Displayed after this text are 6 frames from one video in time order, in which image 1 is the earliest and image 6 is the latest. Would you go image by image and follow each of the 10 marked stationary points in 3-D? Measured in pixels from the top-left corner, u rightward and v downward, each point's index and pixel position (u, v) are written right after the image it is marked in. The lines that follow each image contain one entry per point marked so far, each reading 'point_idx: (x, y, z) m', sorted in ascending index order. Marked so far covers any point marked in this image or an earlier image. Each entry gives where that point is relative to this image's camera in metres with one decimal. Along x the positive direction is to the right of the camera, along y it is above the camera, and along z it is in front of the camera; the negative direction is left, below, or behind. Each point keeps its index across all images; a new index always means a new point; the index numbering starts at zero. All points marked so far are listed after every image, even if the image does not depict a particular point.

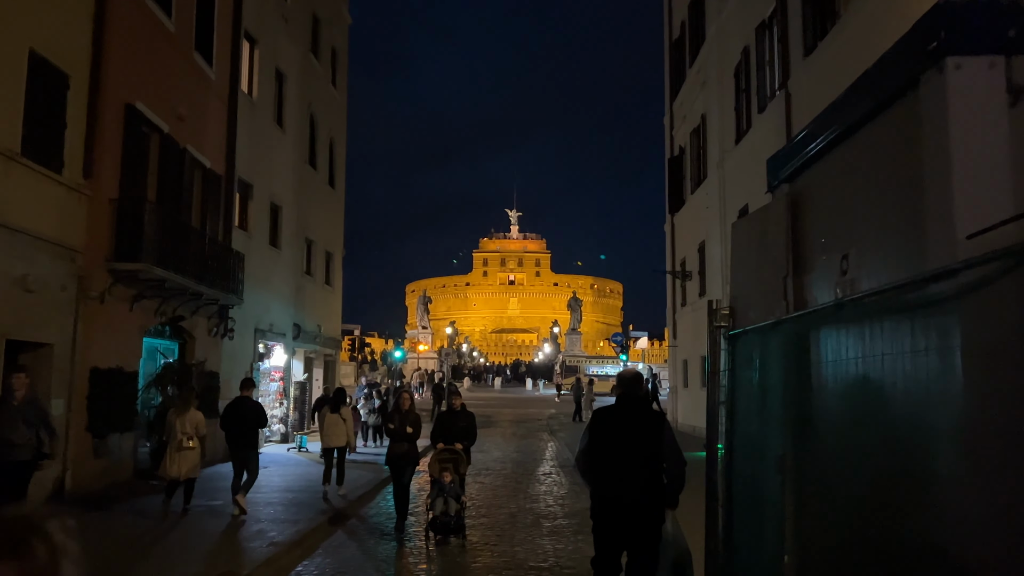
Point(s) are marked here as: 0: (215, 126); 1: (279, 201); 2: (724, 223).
0: (-5.5, +3.0, +15.2) m
1: (-5.5, +2.0, +19.1) m
2: (+4.7, +1.5, +18.1) m
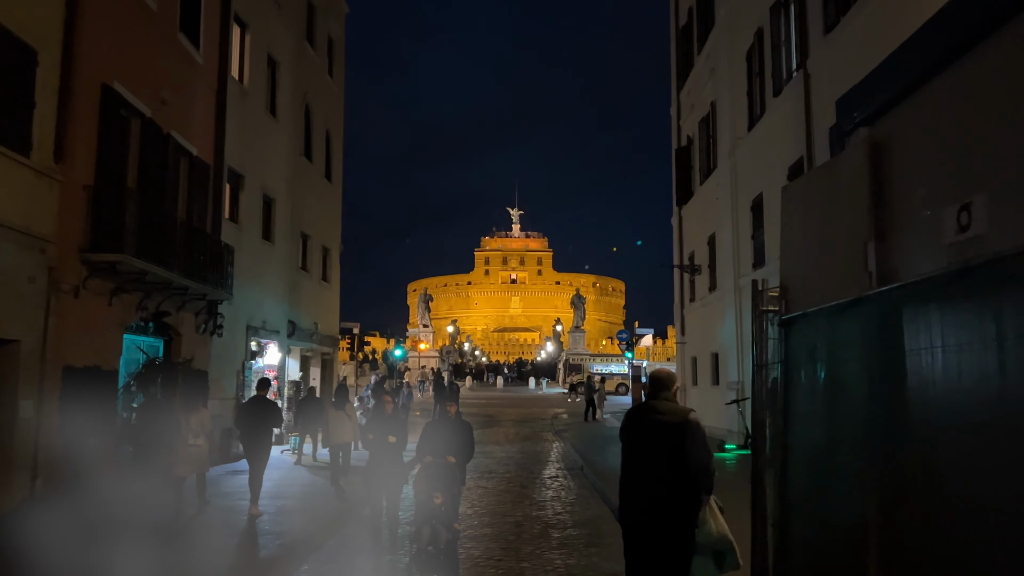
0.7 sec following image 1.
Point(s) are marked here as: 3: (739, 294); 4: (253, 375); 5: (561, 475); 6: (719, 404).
0: (-5.5, +3.1, +14.5) m
1: (-5.4, +2.1, +18.4) m
2: (+4.8, +1.6, +17.4) m
3: (+4.8, -0.2, +17.2) m
4: (-5.5, -1.9, +17.2) m
5: (+0.8, -3.2, +13.8) m
6: (+4.7, -2.6, +18.4) m
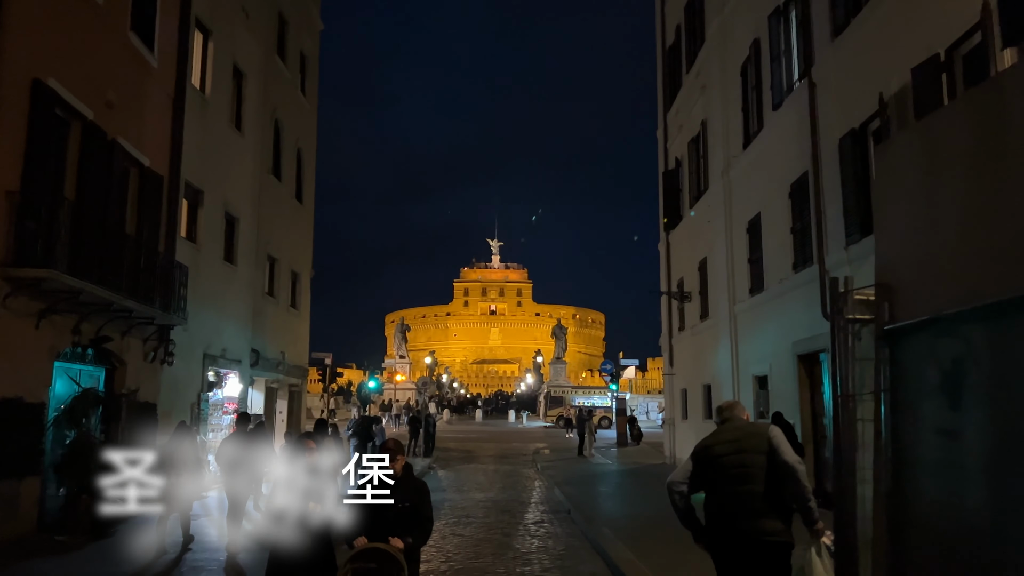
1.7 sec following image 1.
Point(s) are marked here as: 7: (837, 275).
0: (-5.8, +2.7, +13.3) m
1: (-5.9, +1.6, +17.2) m
2: (+4.4, +1.0, +16.4) m
3: (+4.4, -0.7, +16.1) m
4: (-5.9, -2.3, +15.8) m
5: (+0.5, -3.6, +12.5) m
6: (+4.3, -3.2, +17.3) m
7: (+4.4, +0.2, +11.1) m
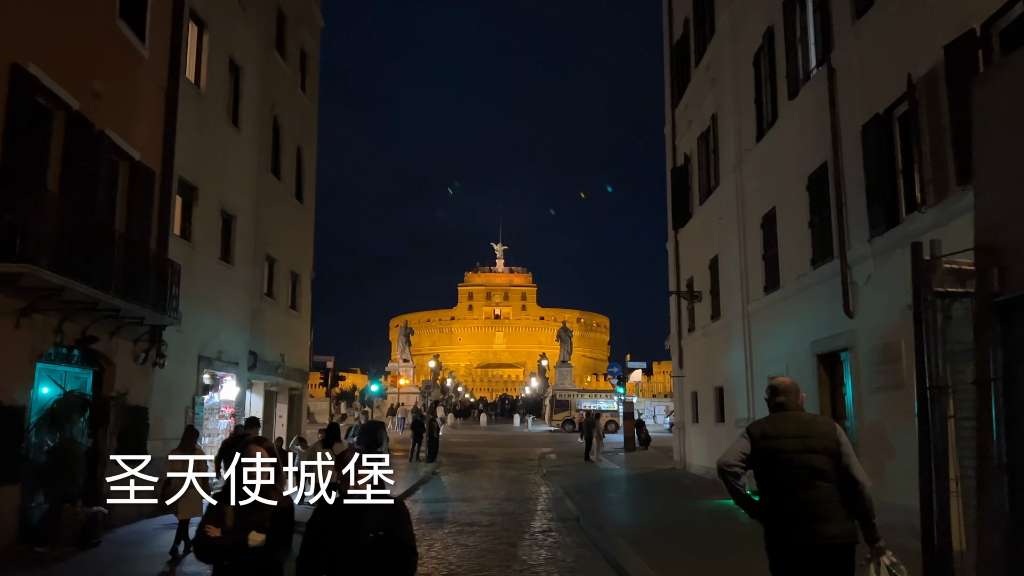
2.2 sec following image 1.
0: (-5.7, +2.7, +12.8) m
1: (-5.7, +1.6, +16.7) m
2: (+4.5, +1.1, +15.8) m
3: (+4.5, -0.7, +15.5) m
4: (-5.8, -2.3, +15.3) m
5: (+0.6, -3.5, +12.0) m
6: (+4.4, -3.2, +16.7) m
7: (+4.5, +0.2, +10.5) m
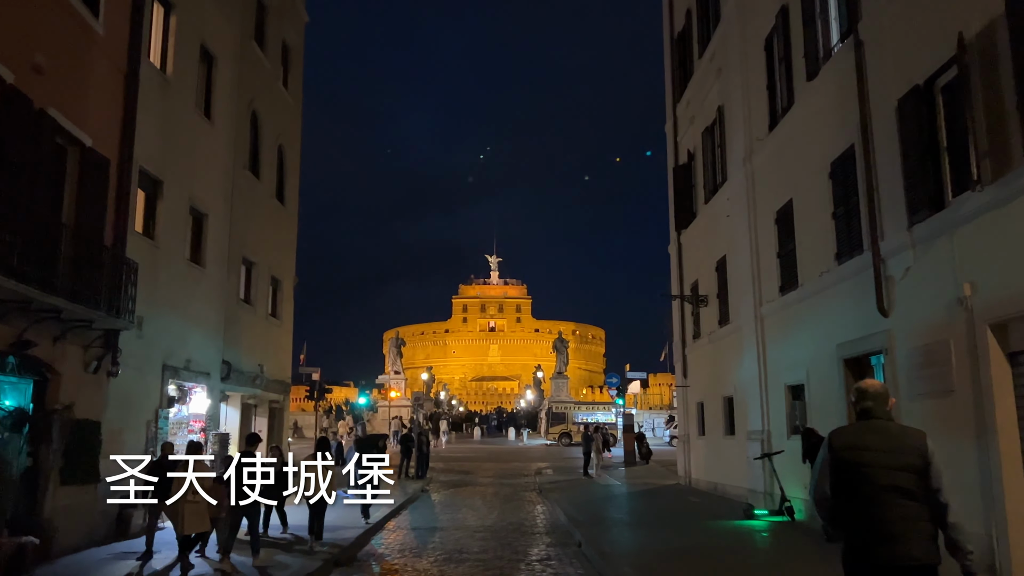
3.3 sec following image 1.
0: (-5.8, +2.7, +11.6) m
1: (-5.9, +1.5, +15.5) m
2: (+4.4, +1.1, +14.7) m
3: (+4.4, -0.7, +14.4) m
4: (-5.9, -2.4, +14.0) m
5: (+0.5, -3.5, +10.7) m
6: (+4.3, -3.2, +15.4) m
7: (+4.4, +0.3, +9.4) m
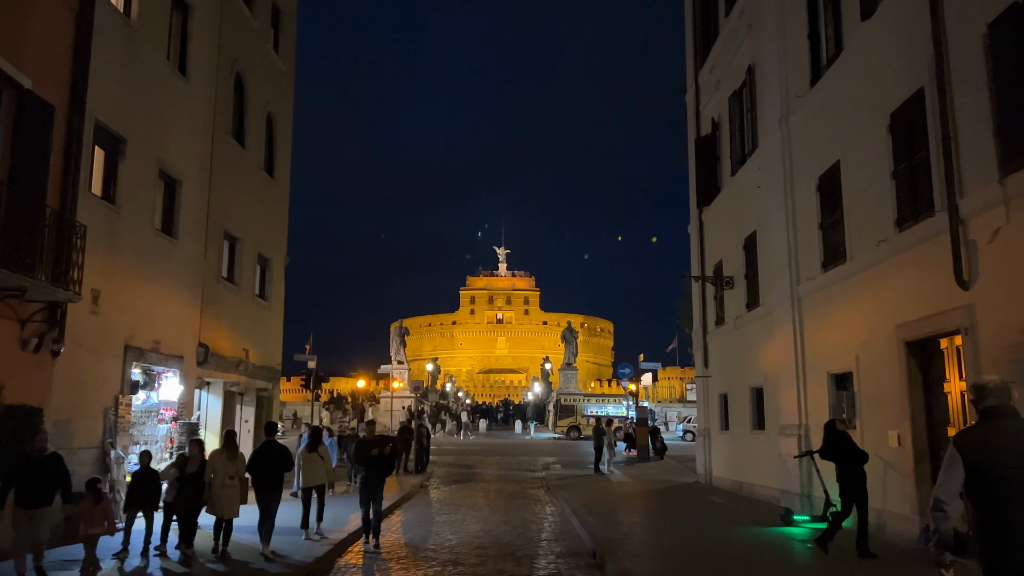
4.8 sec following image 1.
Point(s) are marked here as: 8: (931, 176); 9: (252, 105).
0: (-5.7, +3.1, +10.1) m
1: (-5.8, +2.0, +13.9) m
2: (+4.5, +1.4, +13.0) m
3: (+4.5, -0.3, +12.7) m
4: (-5.8, -2.0, +12.5) m
5: (+0.6, -3.2, +9.2) m
6: (+4.4, -2.8, +13.9) m
7: (+4.5, +0.6, +7.7) m
8: (+4.5, +1.2, +8.7) m
9: (-5.8, +4.1, +18.0) m
